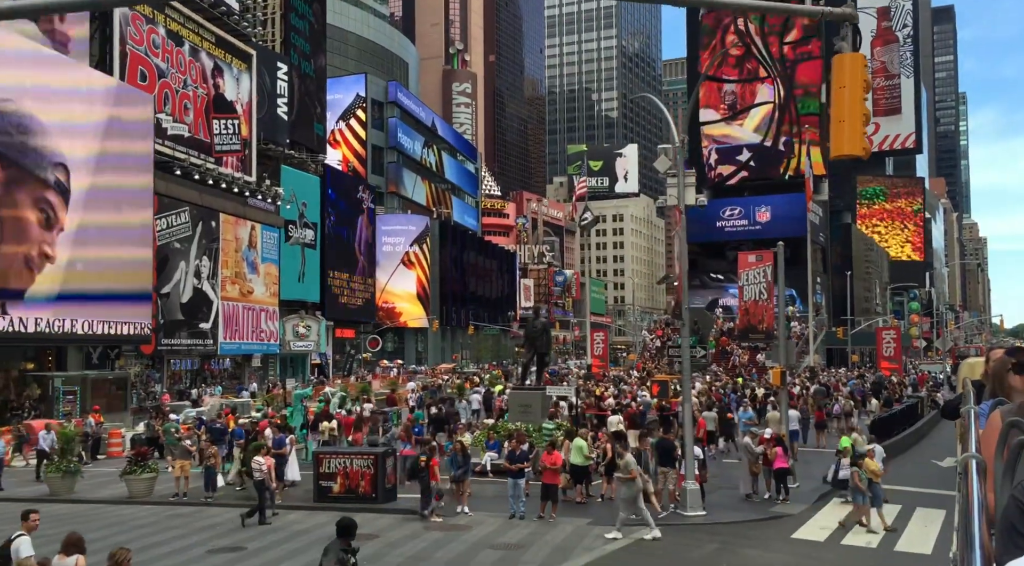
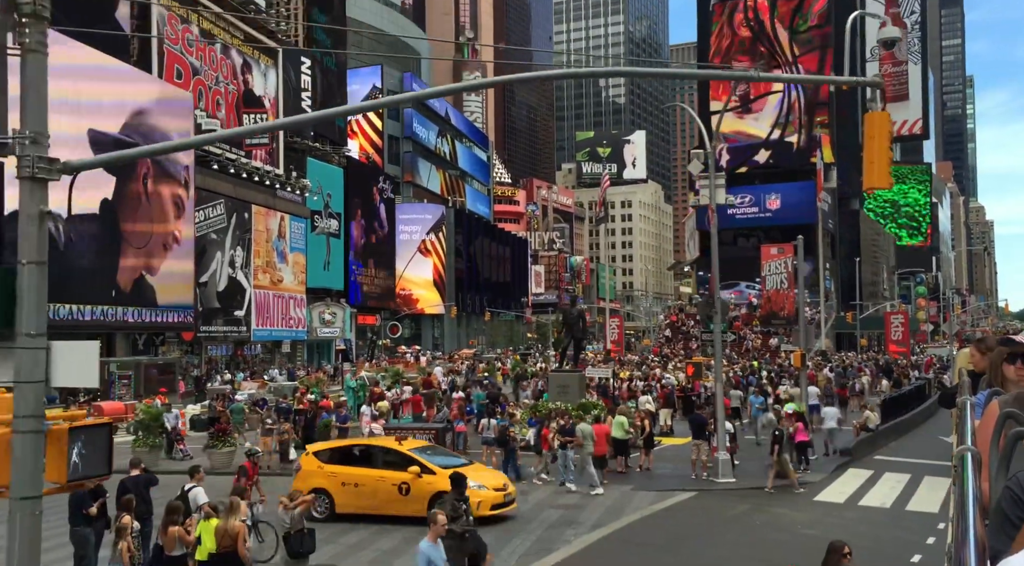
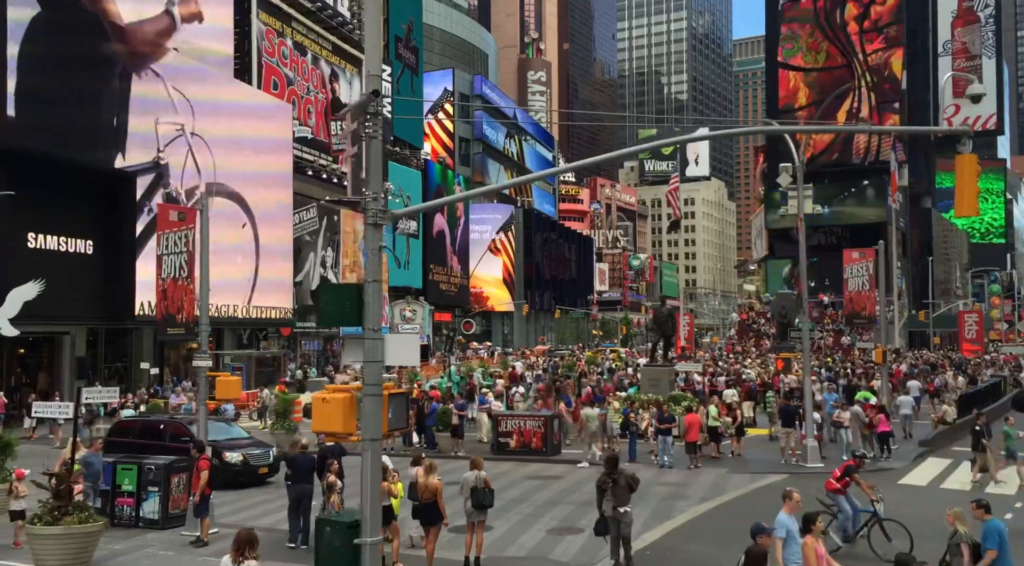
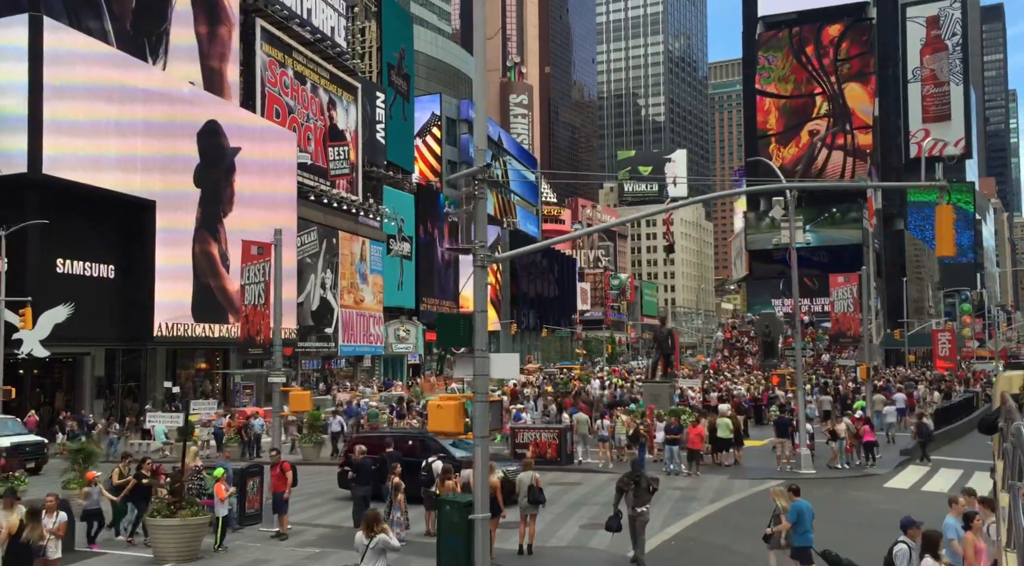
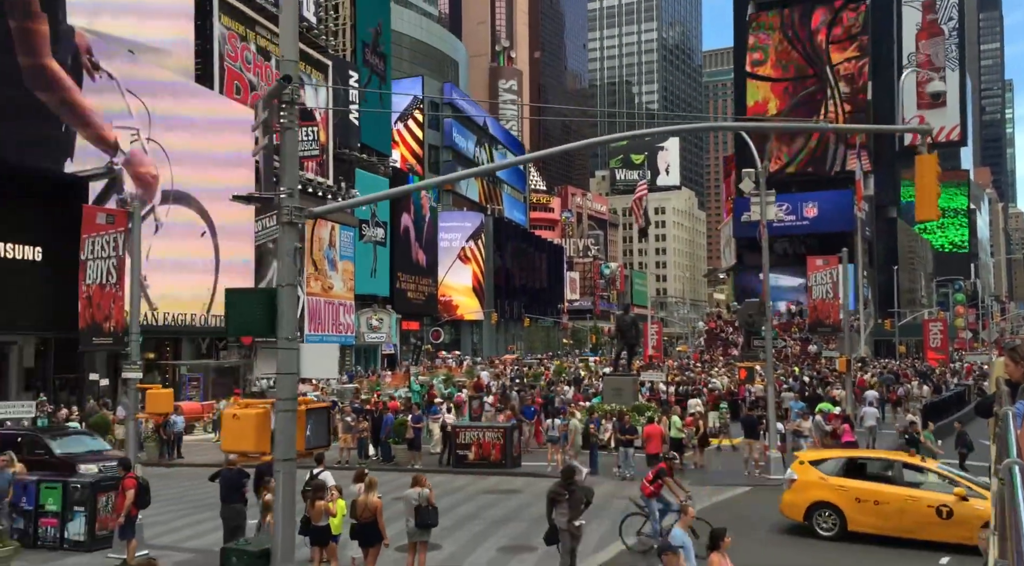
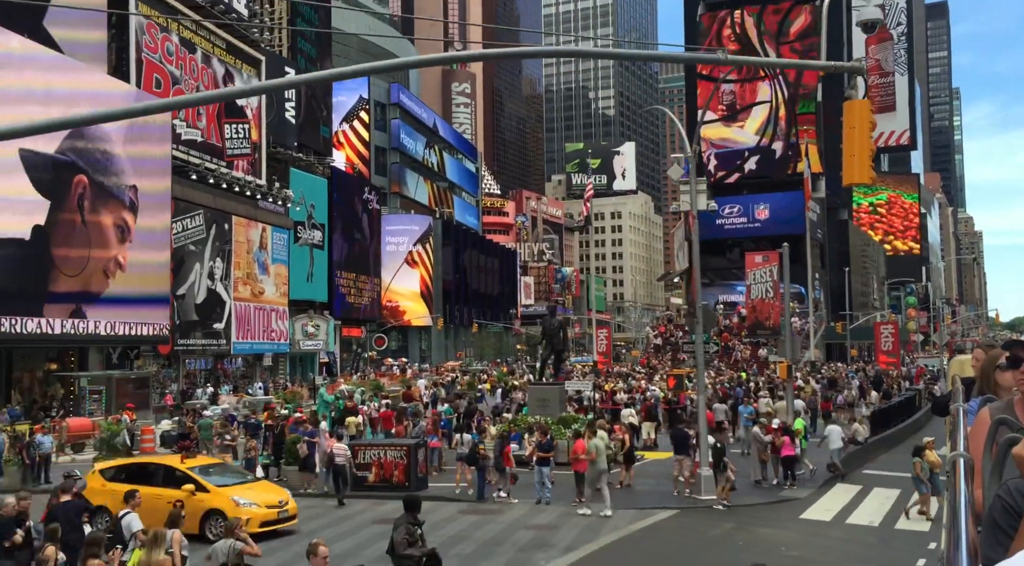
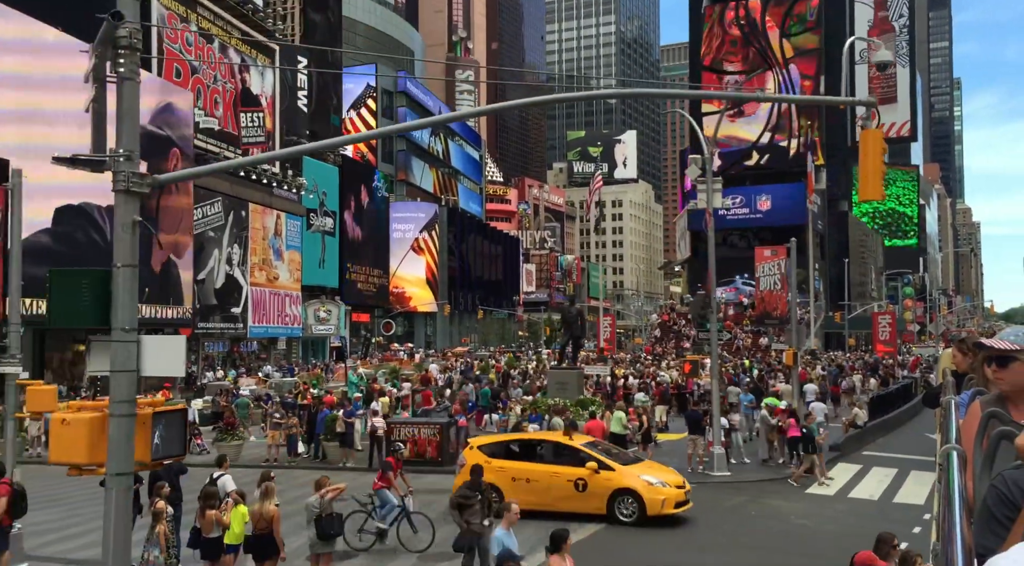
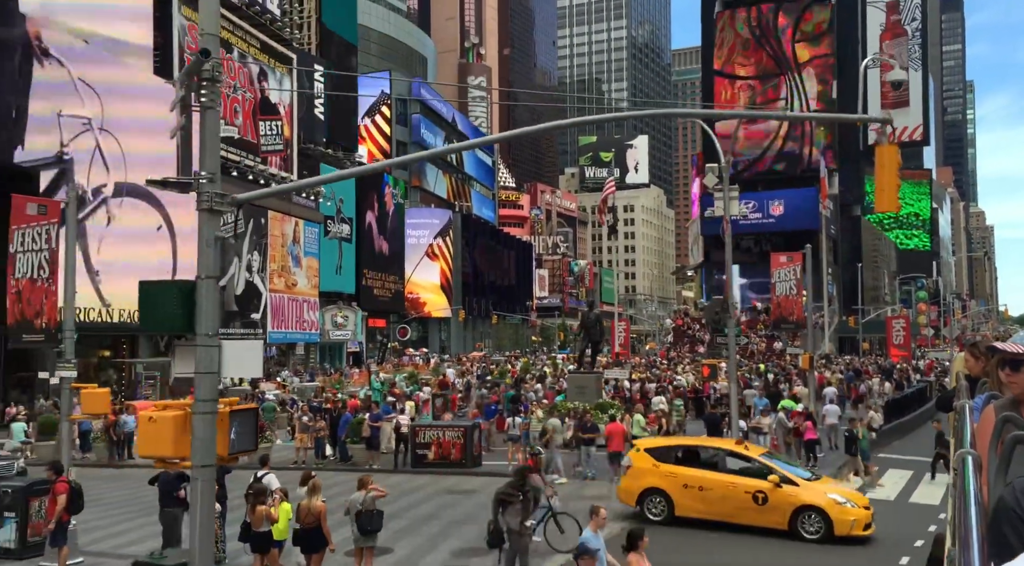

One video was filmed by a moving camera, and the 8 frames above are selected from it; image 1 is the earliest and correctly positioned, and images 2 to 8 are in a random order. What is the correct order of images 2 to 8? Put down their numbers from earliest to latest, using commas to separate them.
6, 2, 7, 8, 5, 3, 4
